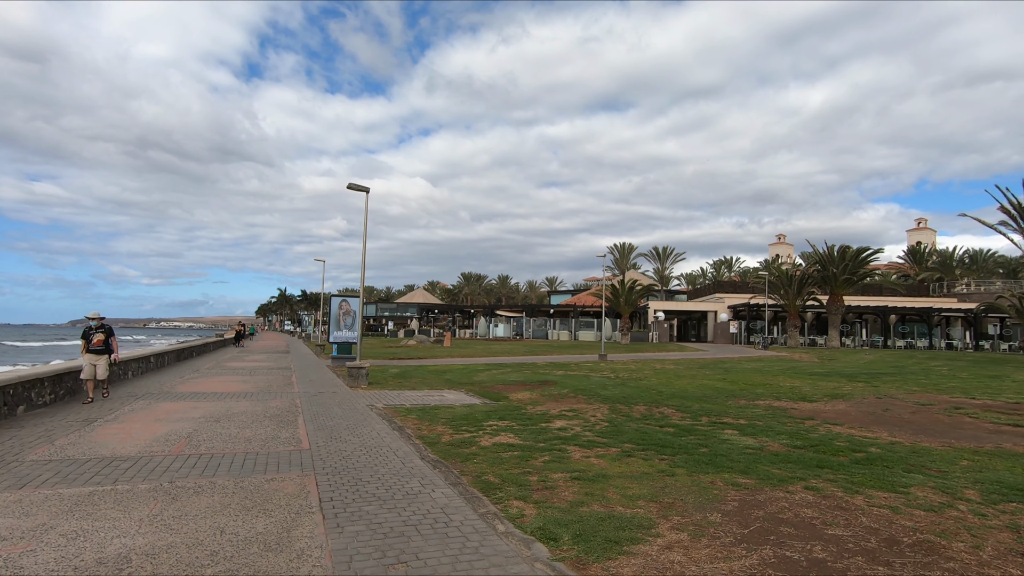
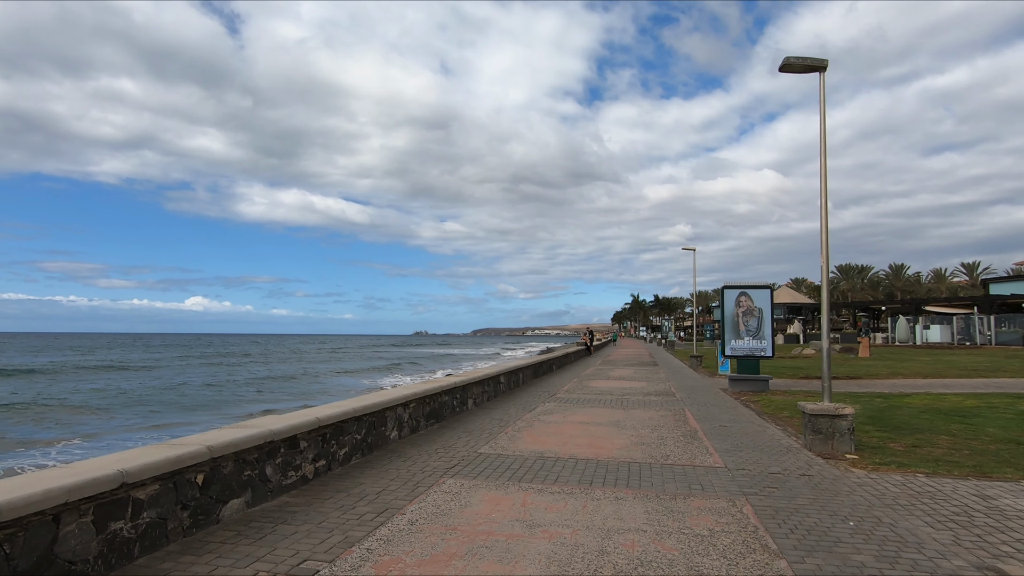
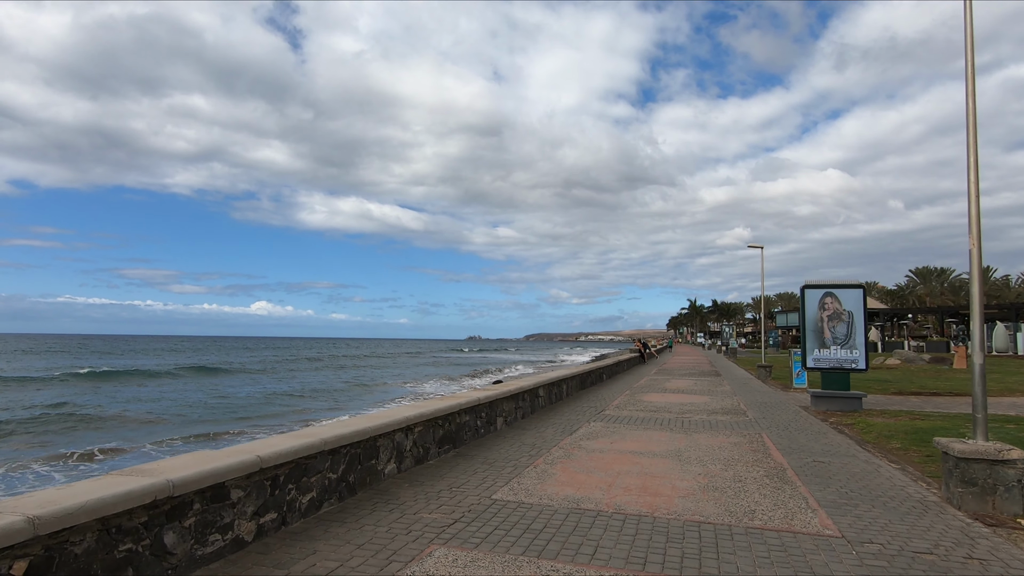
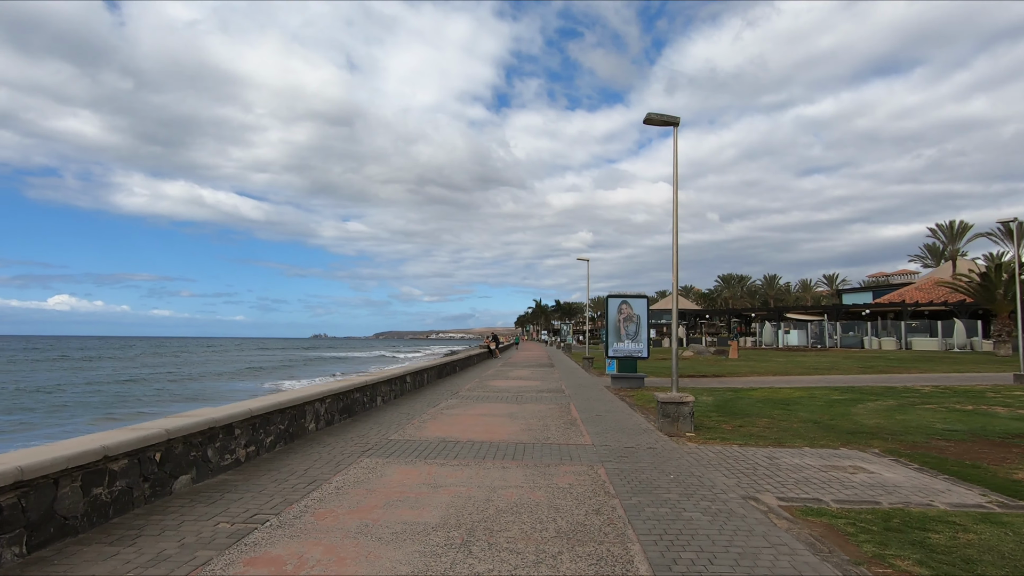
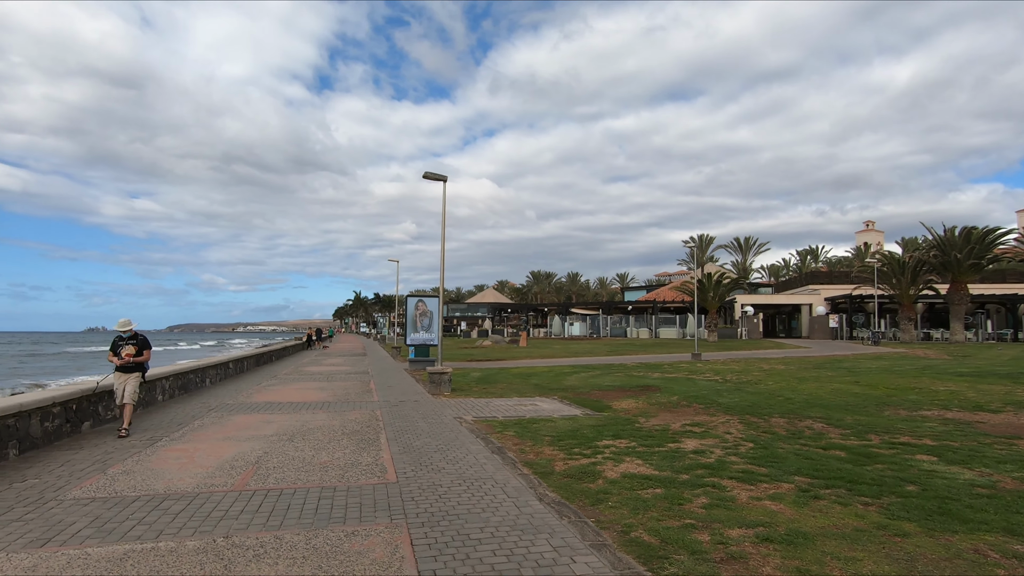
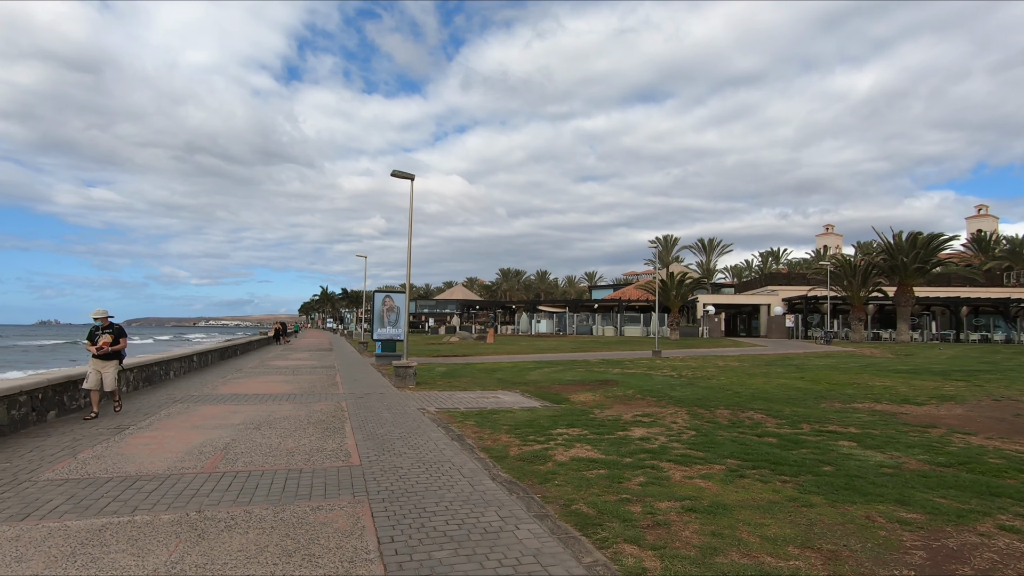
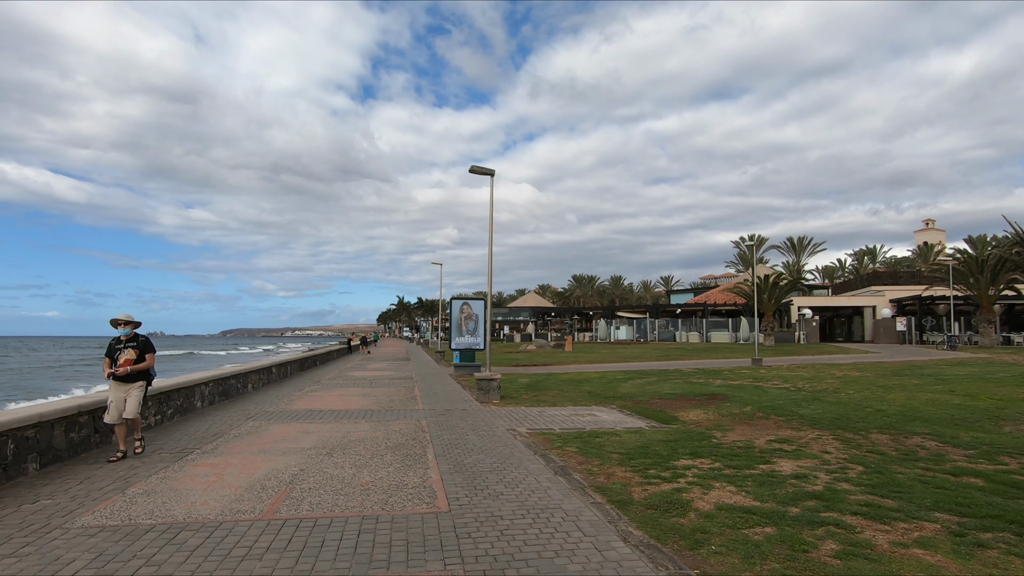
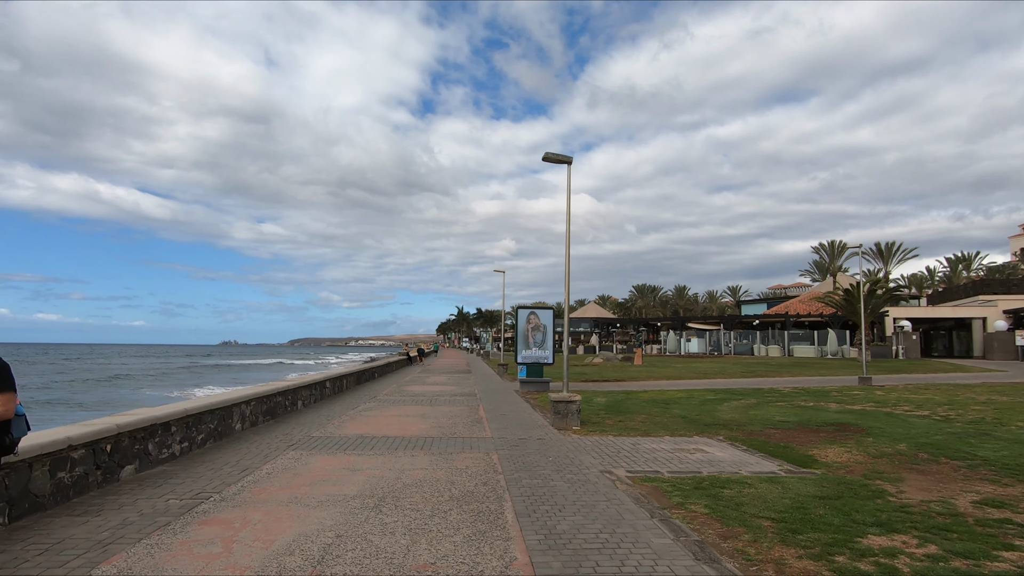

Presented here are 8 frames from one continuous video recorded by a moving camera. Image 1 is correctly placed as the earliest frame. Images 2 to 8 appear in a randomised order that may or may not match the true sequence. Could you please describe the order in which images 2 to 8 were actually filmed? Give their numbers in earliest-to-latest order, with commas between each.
6, 5, 7, 8, 4, 2, 3
